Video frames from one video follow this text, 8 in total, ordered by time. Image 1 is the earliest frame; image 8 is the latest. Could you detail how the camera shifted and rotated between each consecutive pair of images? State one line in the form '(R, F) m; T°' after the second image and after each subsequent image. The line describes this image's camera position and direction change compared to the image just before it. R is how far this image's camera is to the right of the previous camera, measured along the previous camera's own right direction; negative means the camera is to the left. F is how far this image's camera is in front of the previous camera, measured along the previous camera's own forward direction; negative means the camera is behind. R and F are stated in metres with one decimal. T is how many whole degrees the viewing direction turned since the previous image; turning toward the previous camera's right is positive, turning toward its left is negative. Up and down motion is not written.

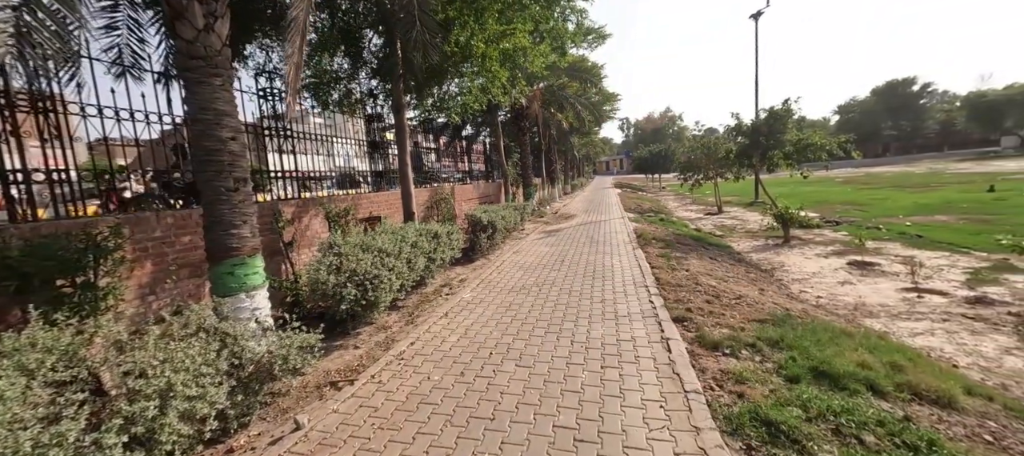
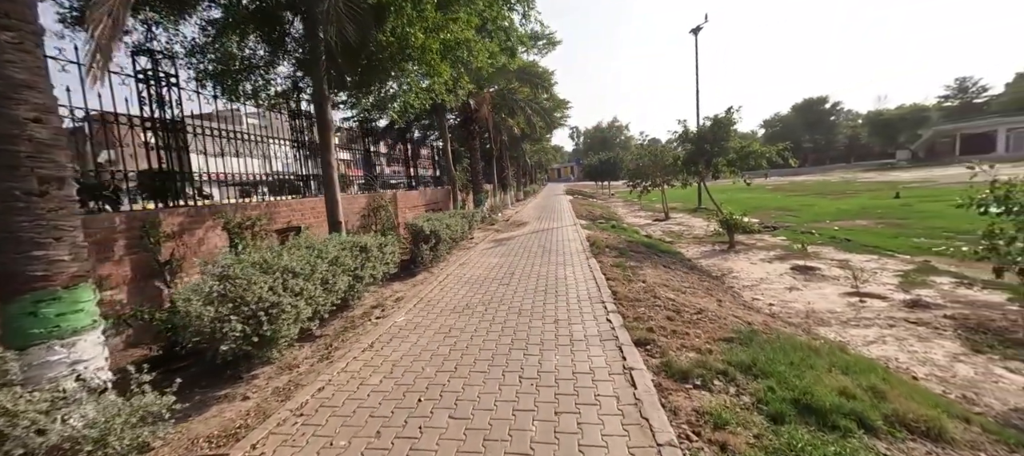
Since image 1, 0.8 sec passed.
(+0.2, +0.7) m; +7°
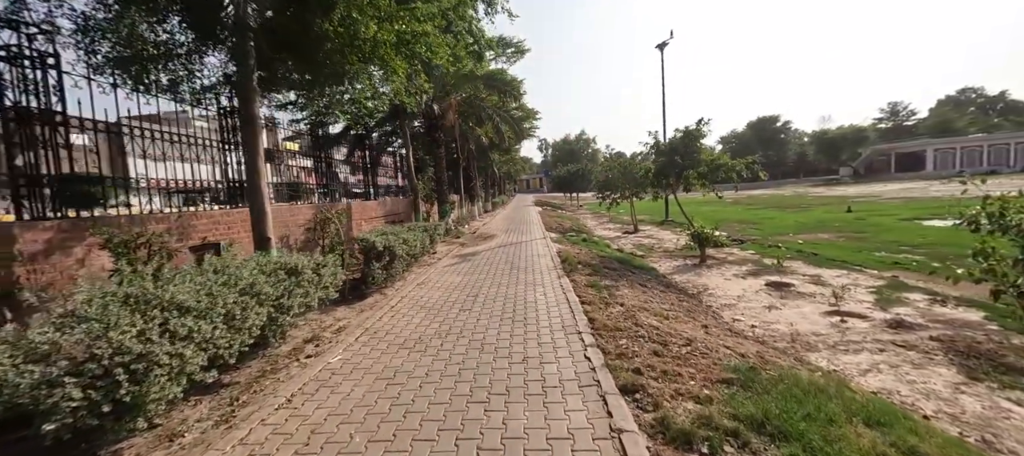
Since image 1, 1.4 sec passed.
(+0.1, +0.8) m; +5°
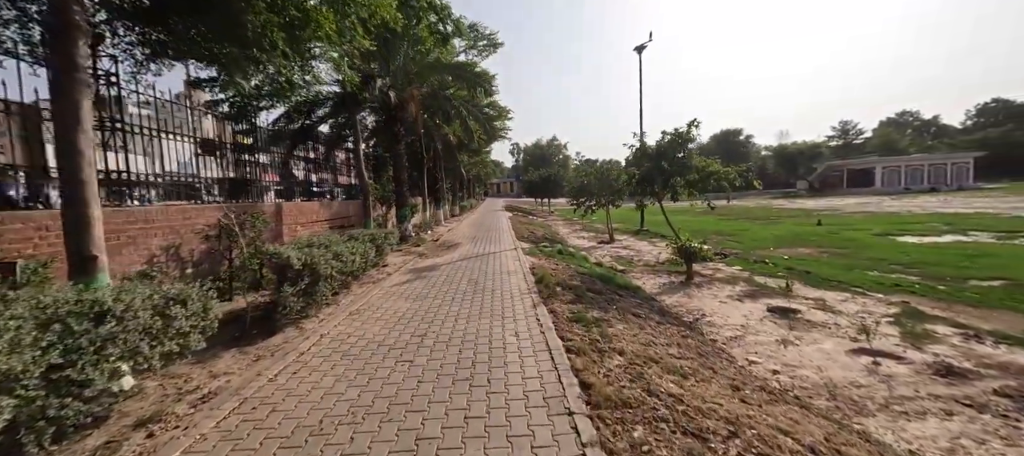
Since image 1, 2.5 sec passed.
(+0.1, +1.6) m; +5°
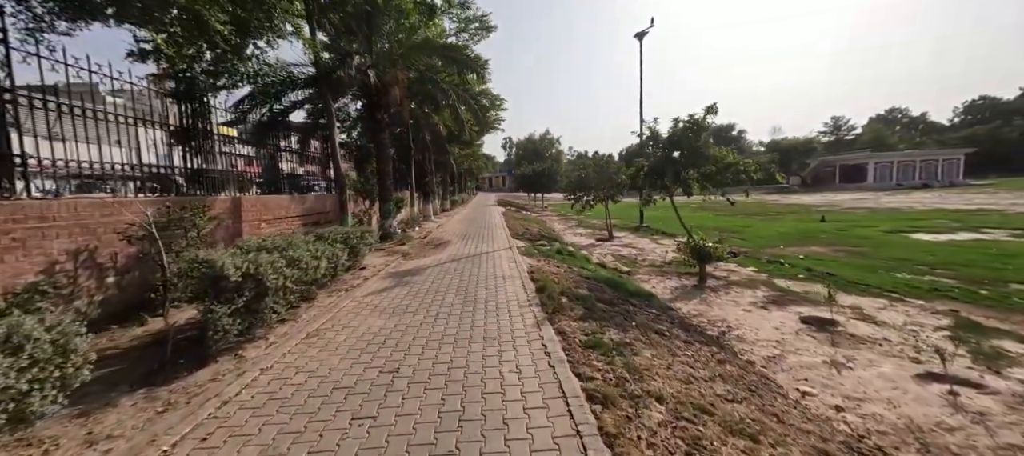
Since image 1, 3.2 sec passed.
(-0.1, +1.1) m; +1°
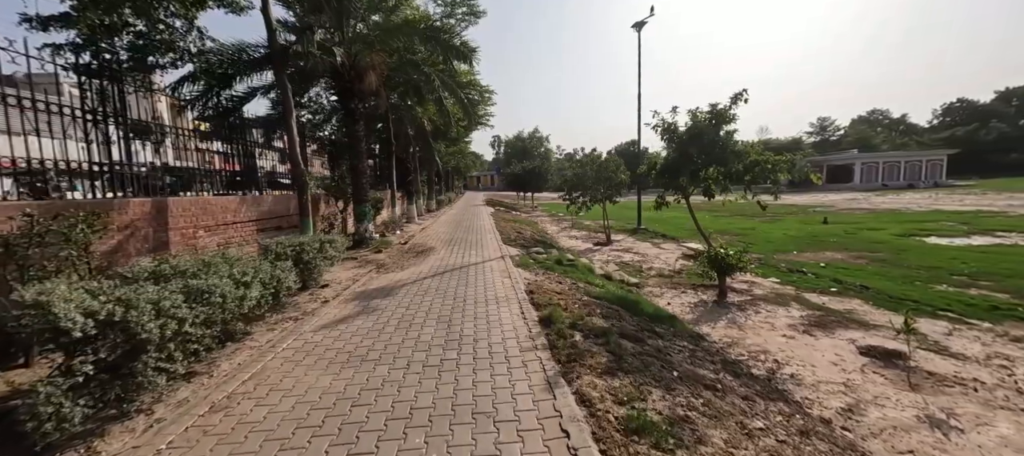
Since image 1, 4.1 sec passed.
(-0.1, +1.4) m; +2°
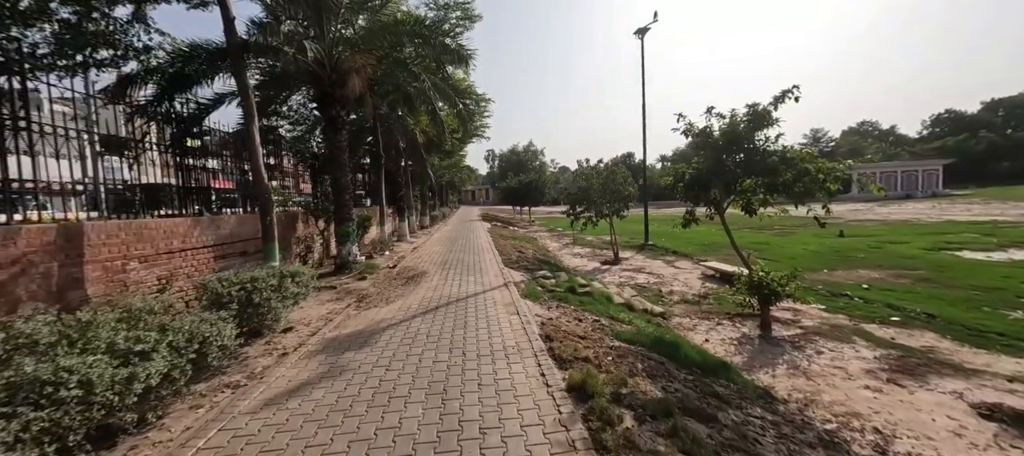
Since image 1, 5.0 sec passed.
(-0.2, +1.2) m; +1°
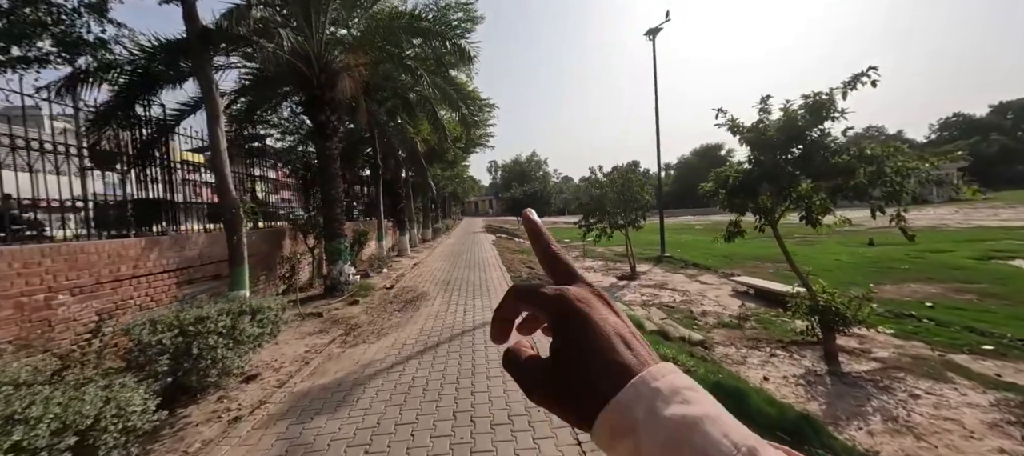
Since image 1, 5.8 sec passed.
(-0.2, +1.1) m; 0°
